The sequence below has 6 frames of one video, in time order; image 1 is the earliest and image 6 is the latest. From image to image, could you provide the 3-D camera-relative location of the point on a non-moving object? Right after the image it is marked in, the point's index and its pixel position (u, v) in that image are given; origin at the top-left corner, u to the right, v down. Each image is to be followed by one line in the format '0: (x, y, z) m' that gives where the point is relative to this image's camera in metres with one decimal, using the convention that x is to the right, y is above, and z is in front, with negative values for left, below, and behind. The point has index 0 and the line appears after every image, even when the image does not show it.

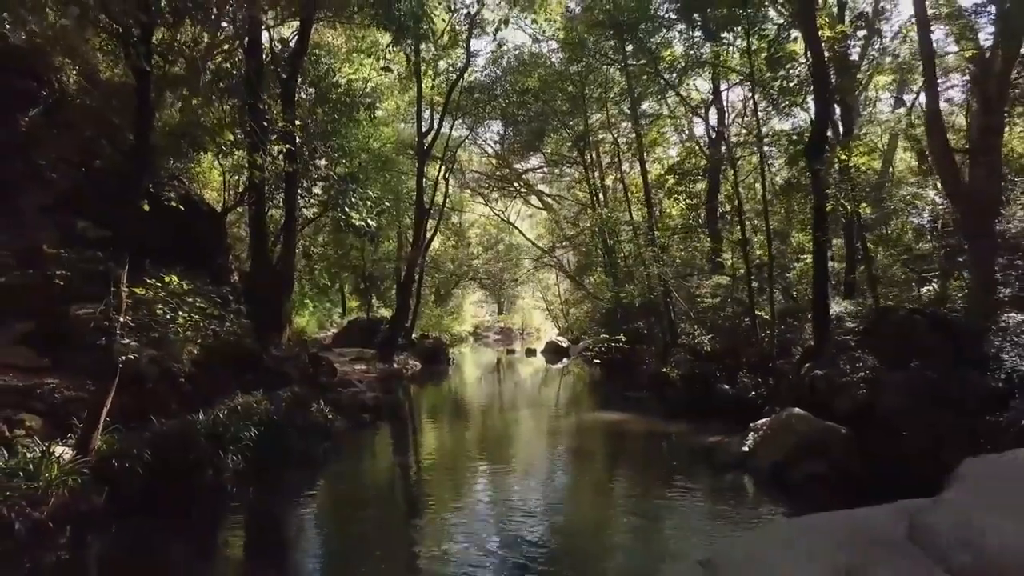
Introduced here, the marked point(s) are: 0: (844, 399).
0: (+4.6, -1.5, +10.1) m
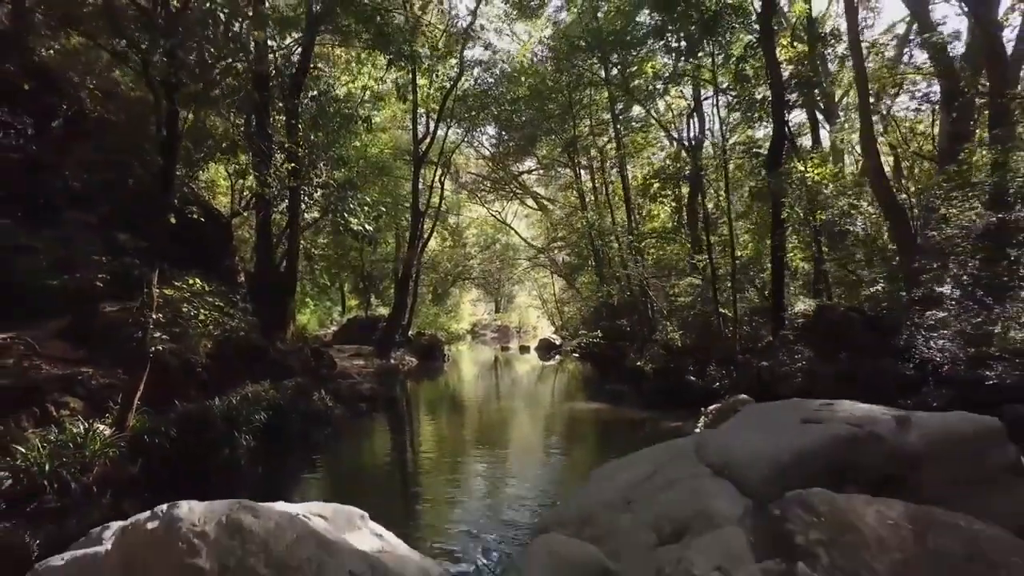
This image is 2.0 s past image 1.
0: (+4.3, -1.5, +11.3) m
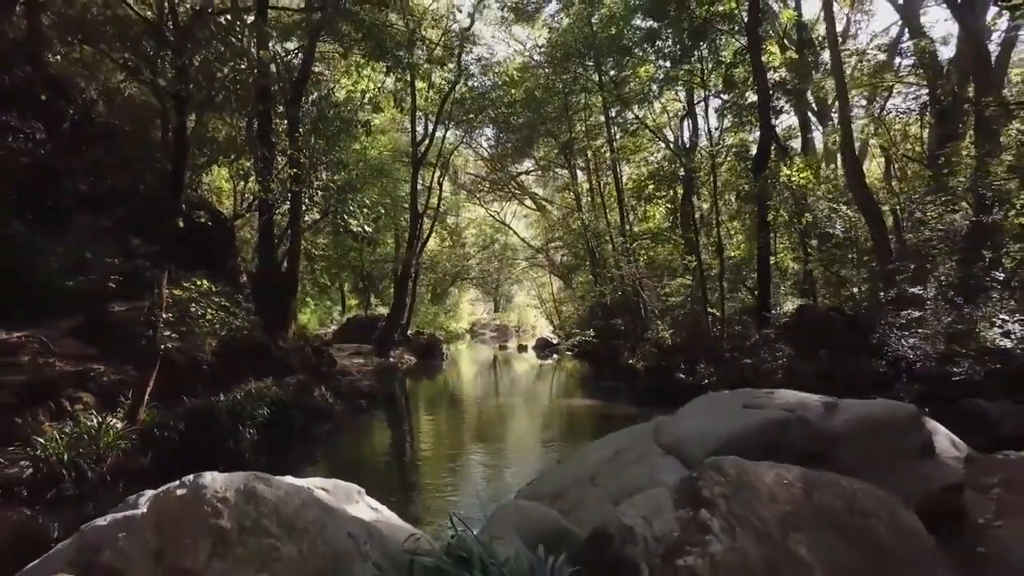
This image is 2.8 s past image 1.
0: (+4.2, -1.6, +11.7) m
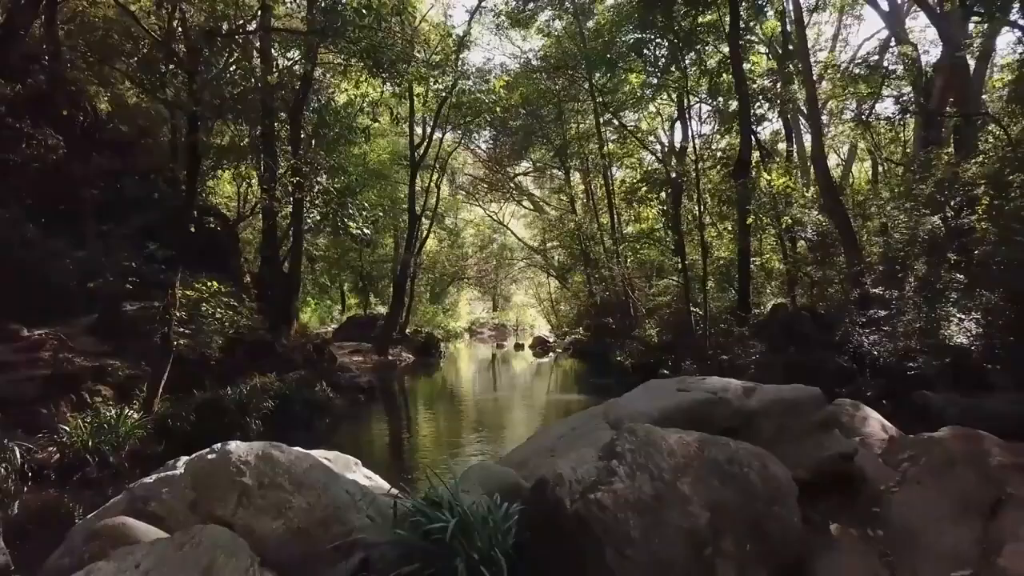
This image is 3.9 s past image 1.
0: (+4.0, -1.6, +12.4) m
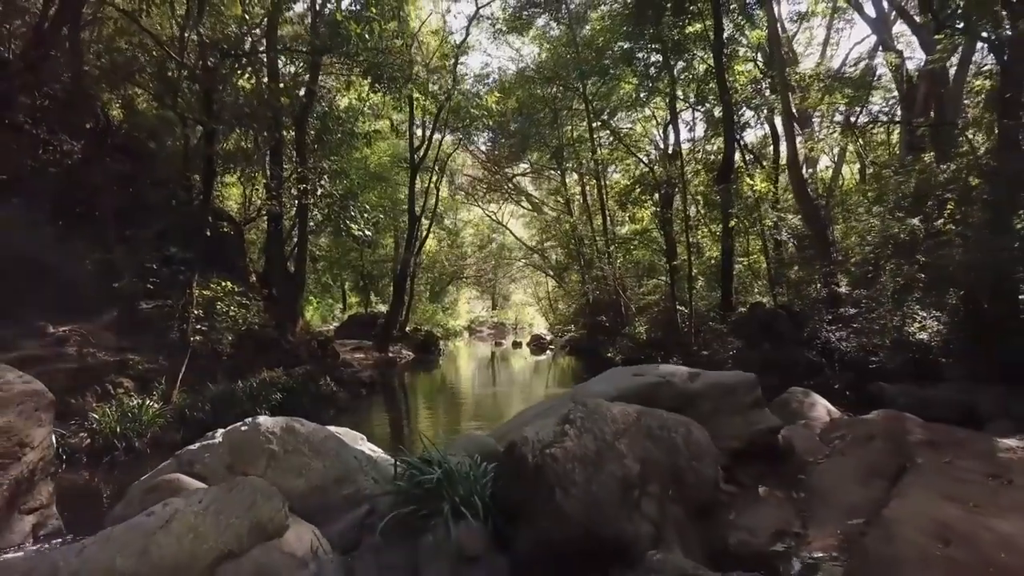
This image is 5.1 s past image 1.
0: (+3.9, -1.6, +13.2) m
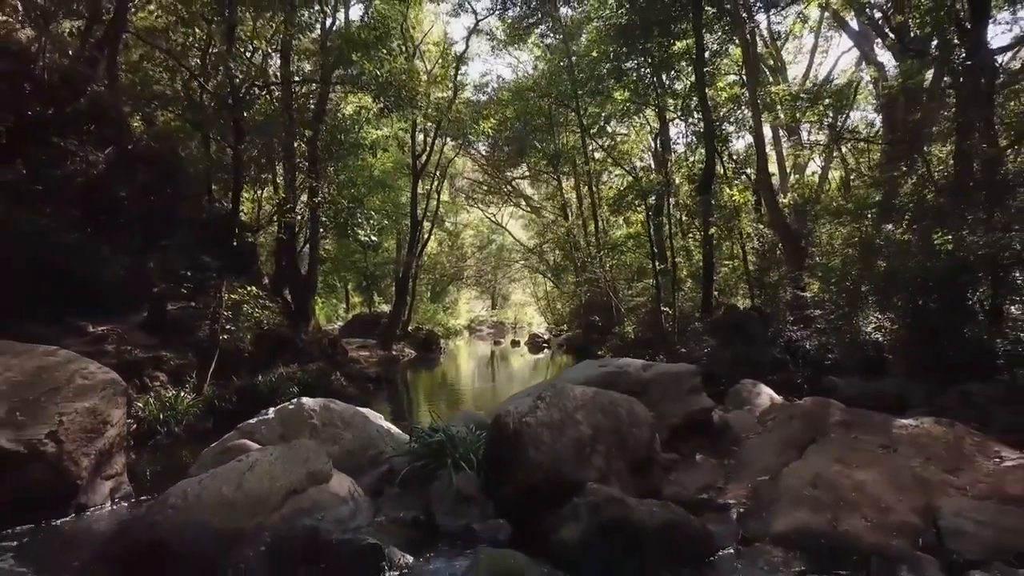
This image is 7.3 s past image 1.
0: (+3.8, -1.6, +14.5) m
